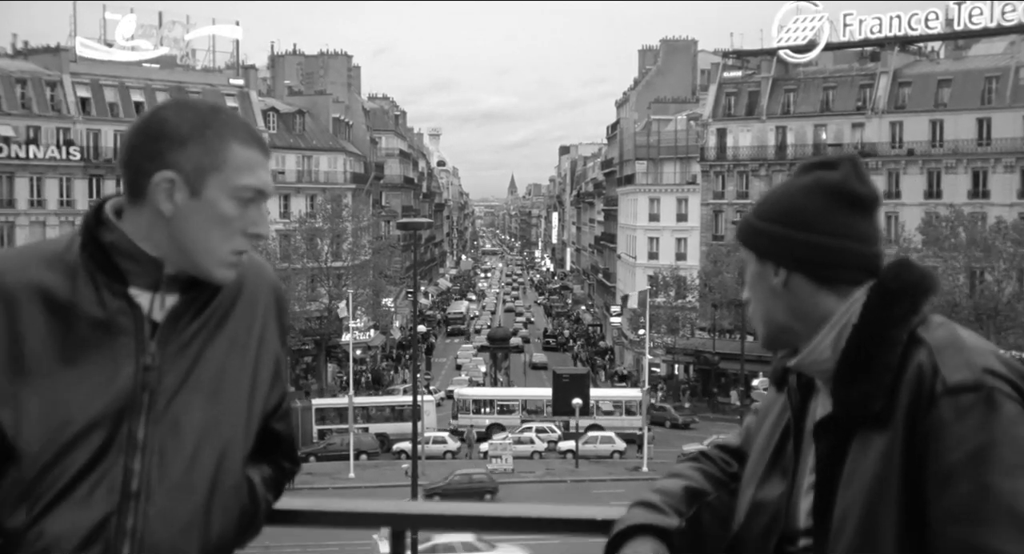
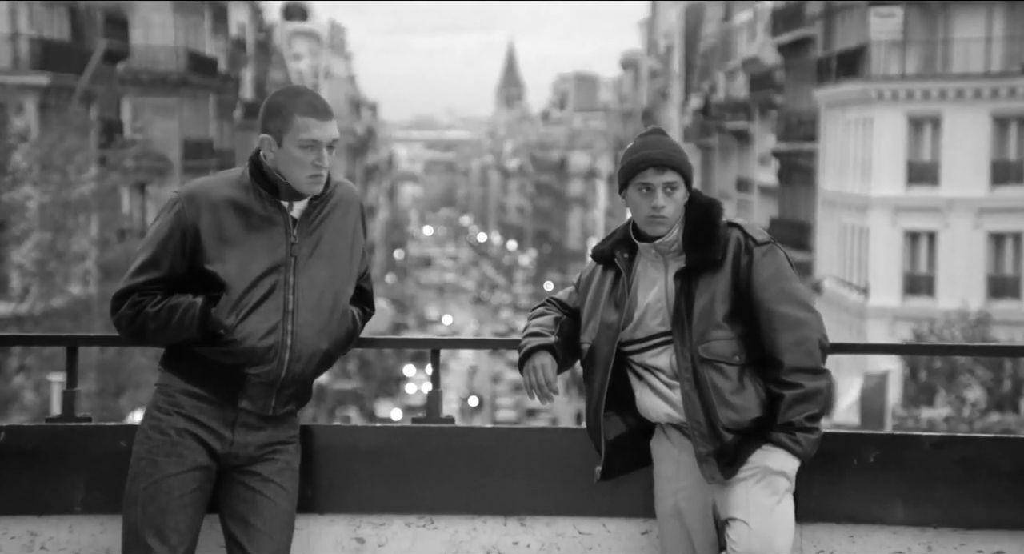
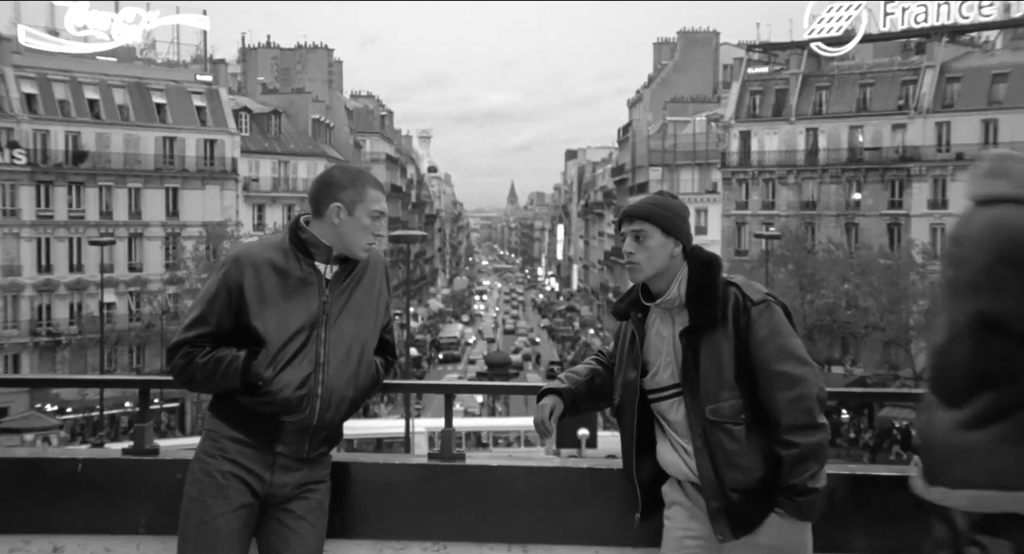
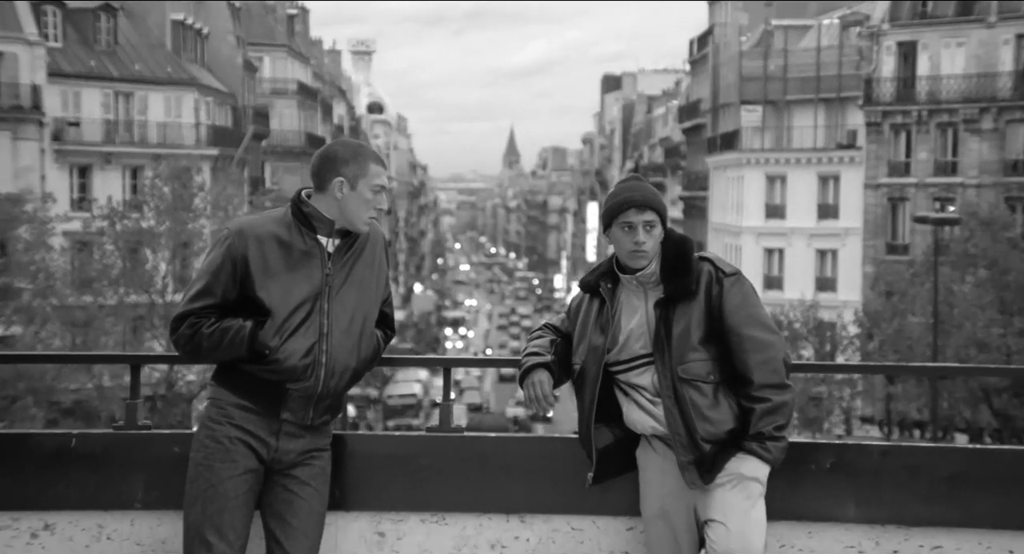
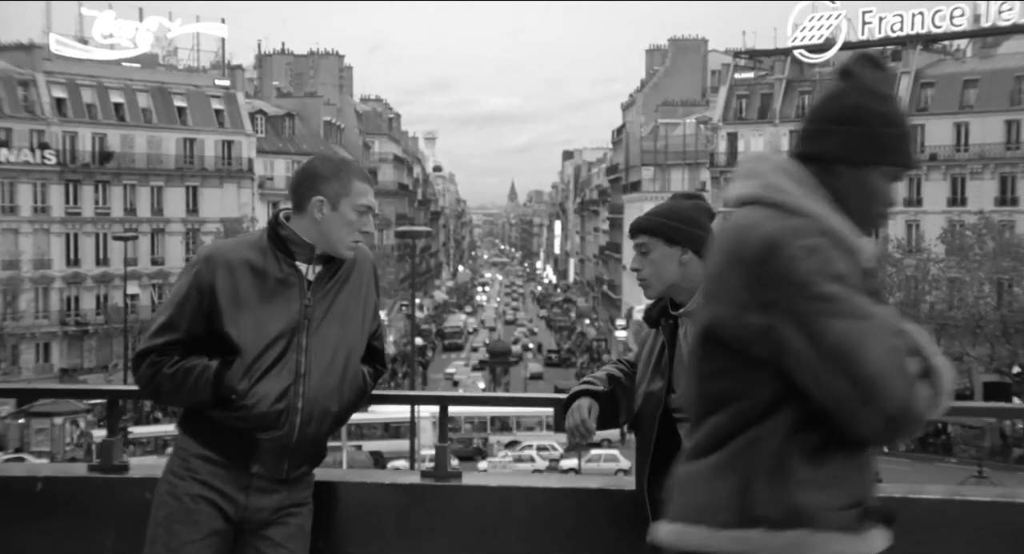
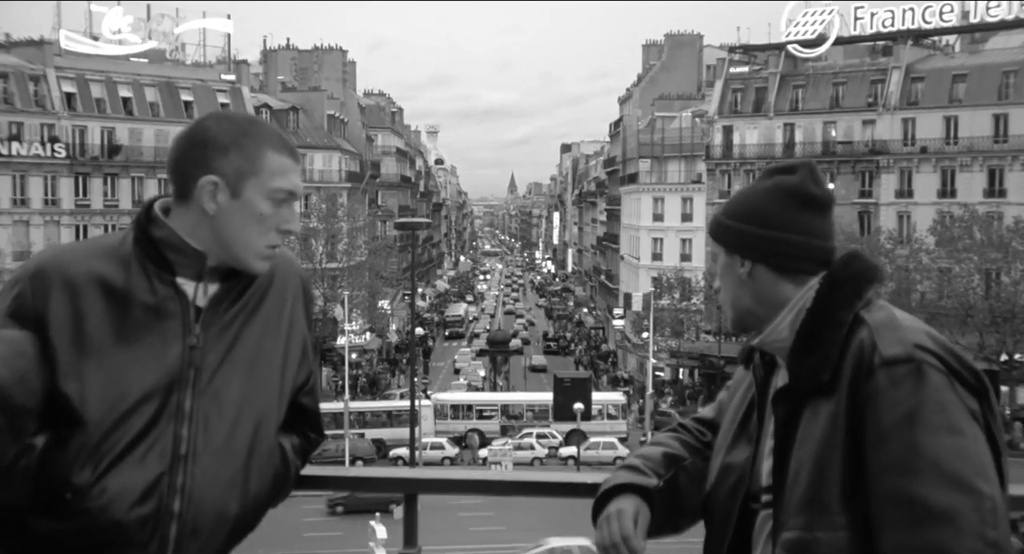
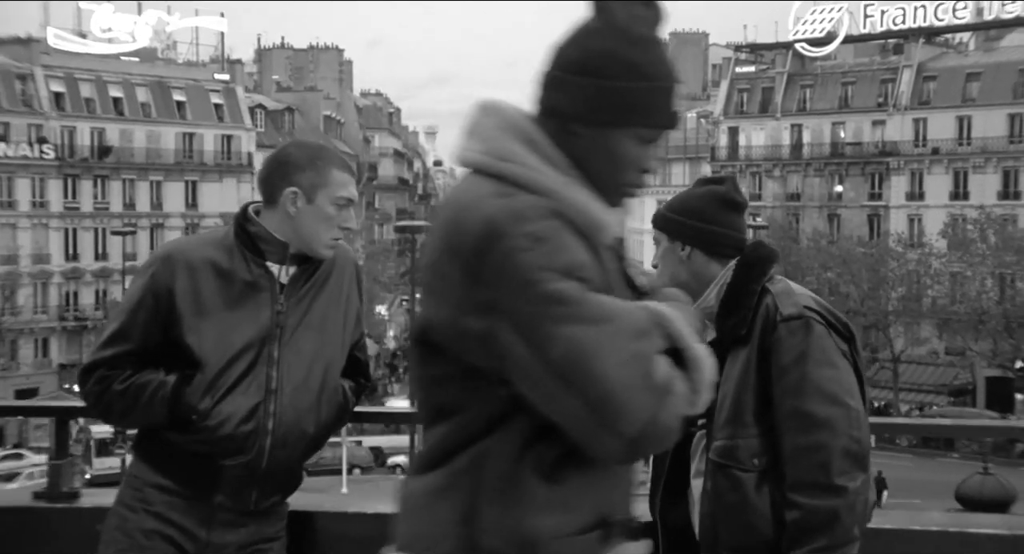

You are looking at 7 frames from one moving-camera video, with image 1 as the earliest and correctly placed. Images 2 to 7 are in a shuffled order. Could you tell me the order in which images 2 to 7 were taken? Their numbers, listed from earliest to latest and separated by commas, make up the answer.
6, 7, 5, 3, 4, 2
